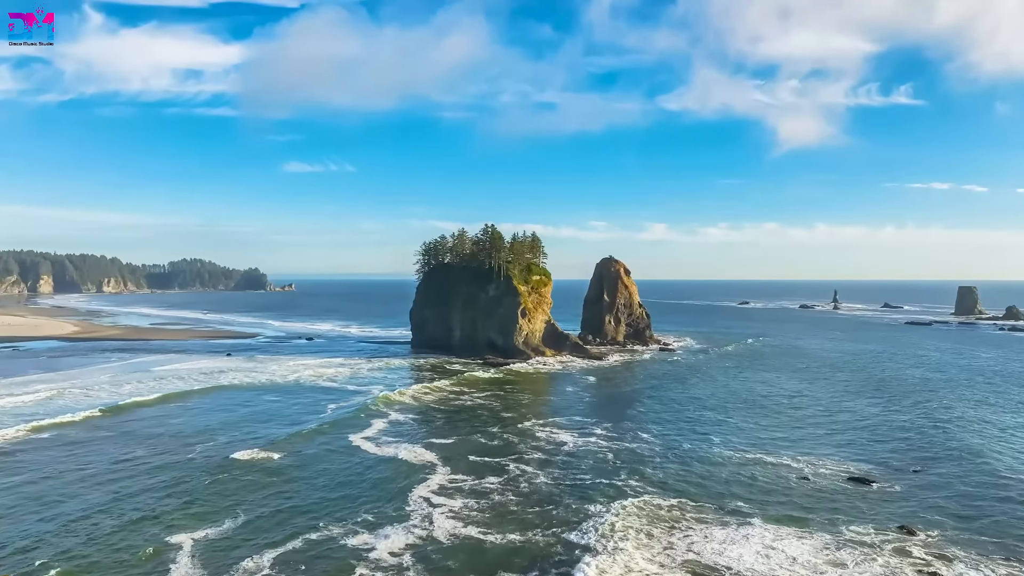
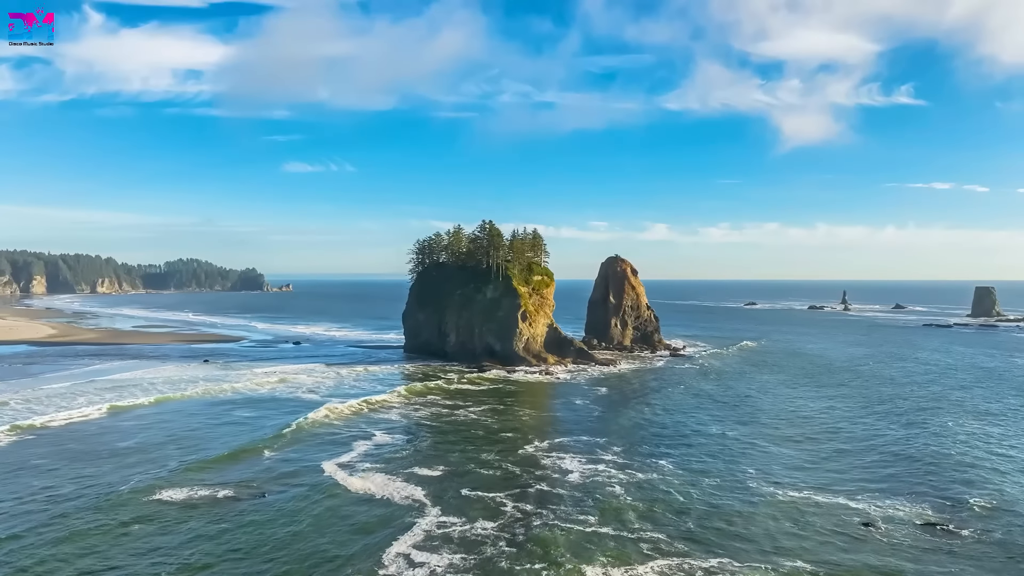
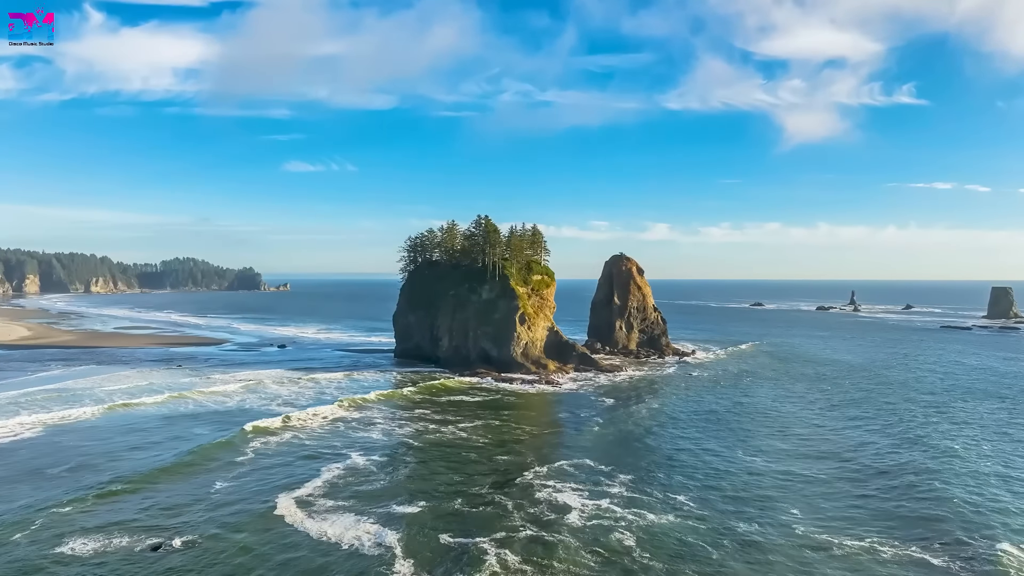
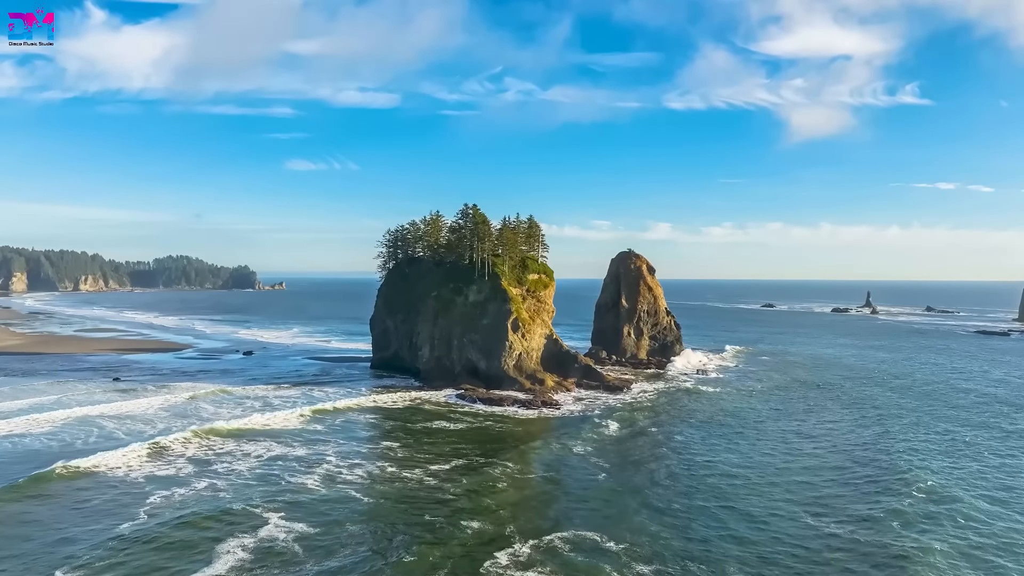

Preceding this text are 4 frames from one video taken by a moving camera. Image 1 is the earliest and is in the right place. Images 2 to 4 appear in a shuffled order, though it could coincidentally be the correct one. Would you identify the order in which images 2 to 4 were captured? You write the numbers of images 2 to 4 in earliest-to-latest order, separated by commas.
2, 3, 4
